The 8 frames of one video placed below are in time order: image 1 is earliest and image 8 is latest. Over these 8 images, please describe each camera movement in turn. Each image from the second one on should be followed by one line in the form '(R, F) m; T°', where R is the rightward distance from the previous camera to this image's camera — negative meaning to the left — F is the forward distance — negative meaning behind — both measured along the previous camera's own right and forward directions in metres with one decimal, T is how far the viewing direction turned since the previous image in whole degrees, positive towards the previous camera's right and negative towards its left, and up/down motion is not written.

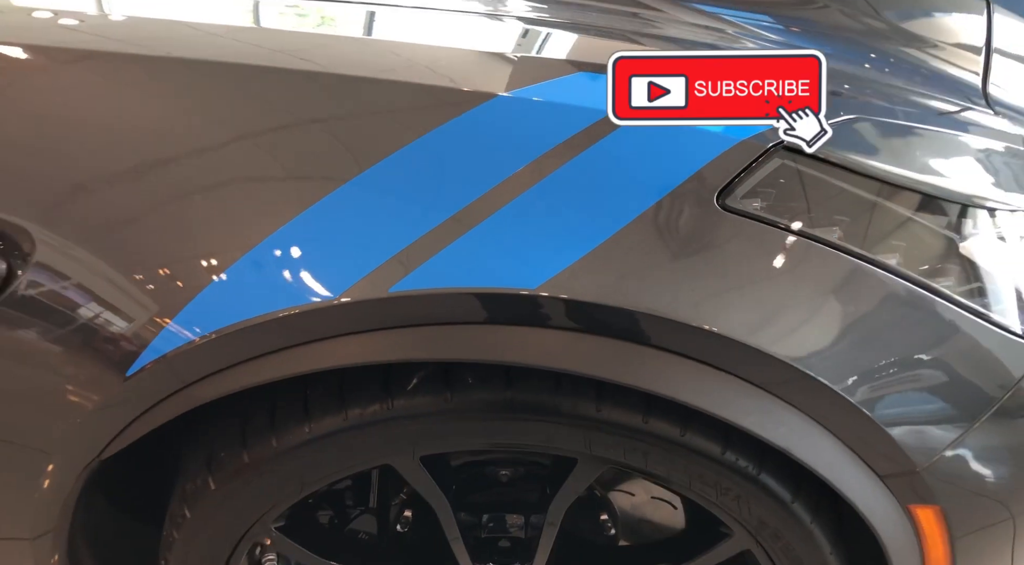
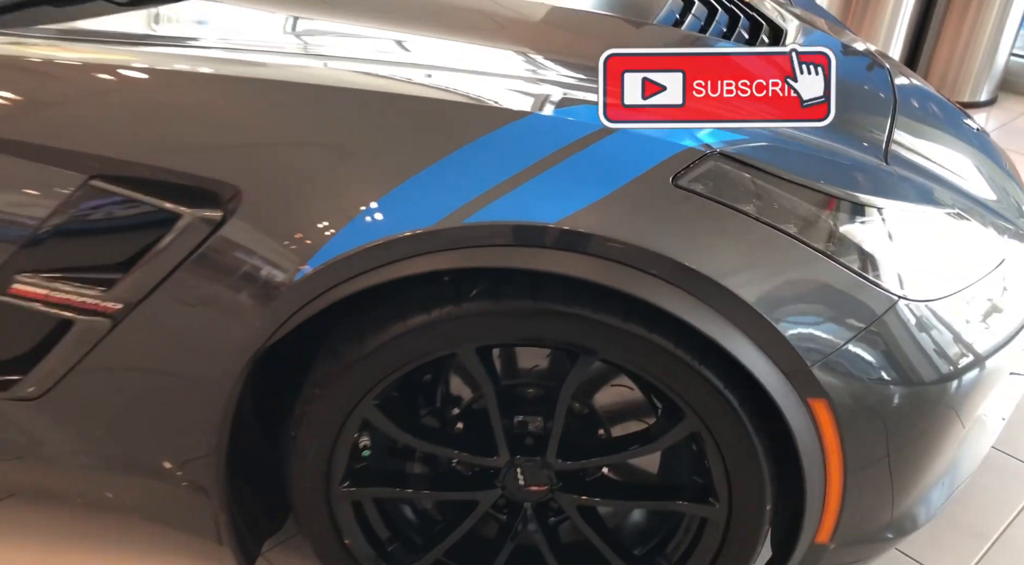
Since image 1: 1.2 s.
(+0.1, -0.3) m; -7°
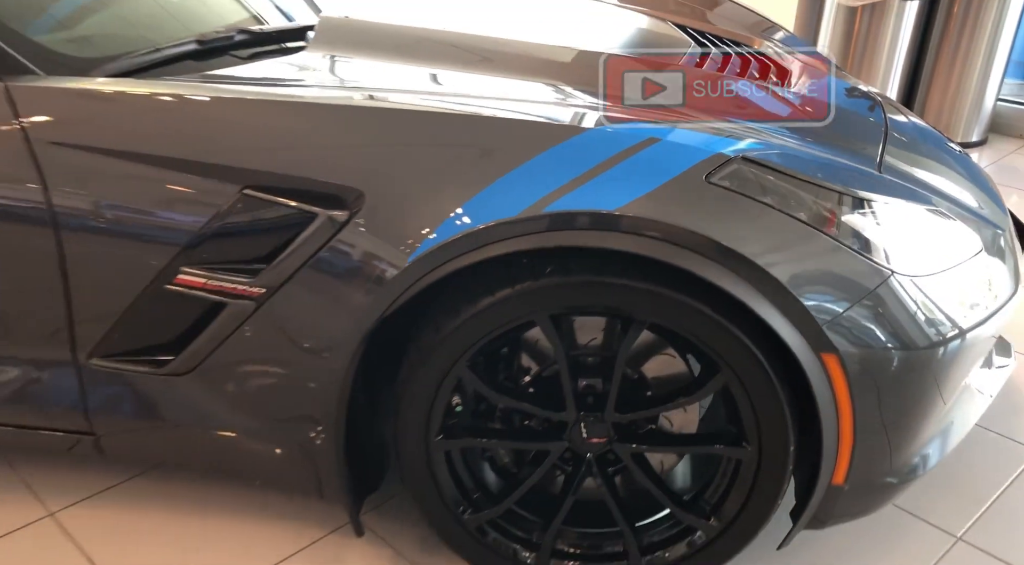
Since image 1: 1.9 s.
(-0.1, -0.2) m; -1°
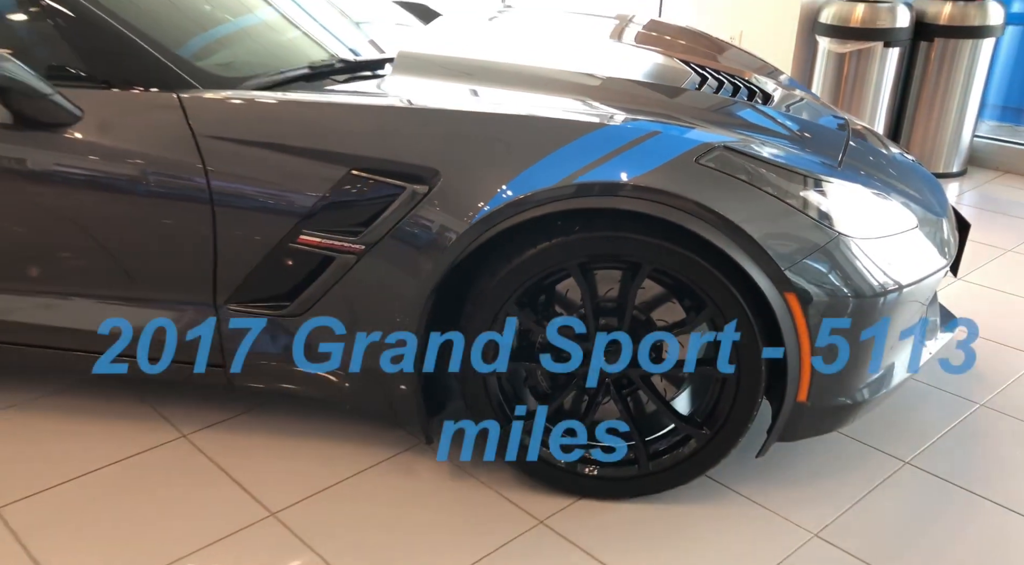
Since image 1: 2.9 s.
(0.0, -0.4) m; -1°
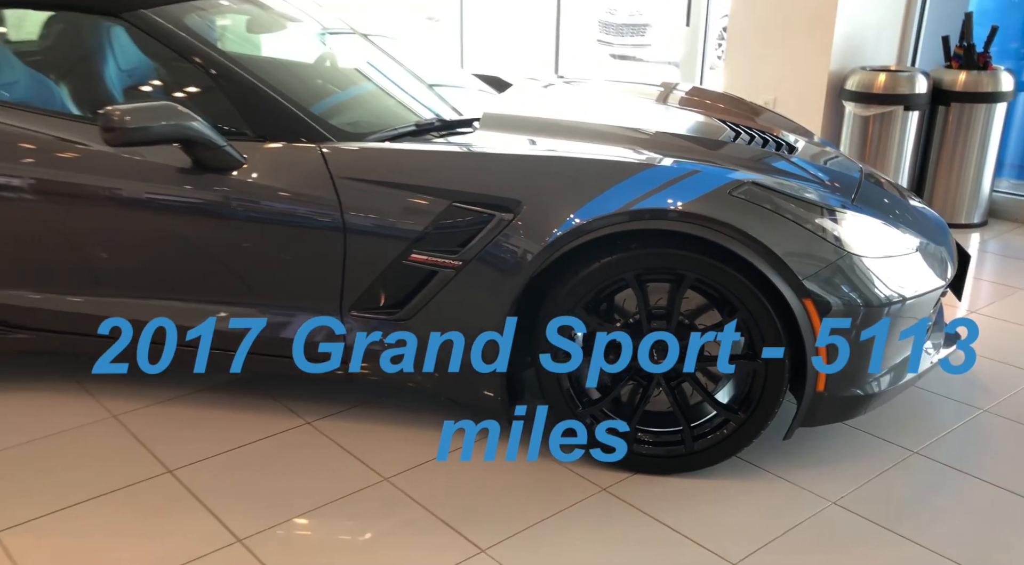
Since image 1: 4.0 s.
(-0.1, -0.4) m; -3°
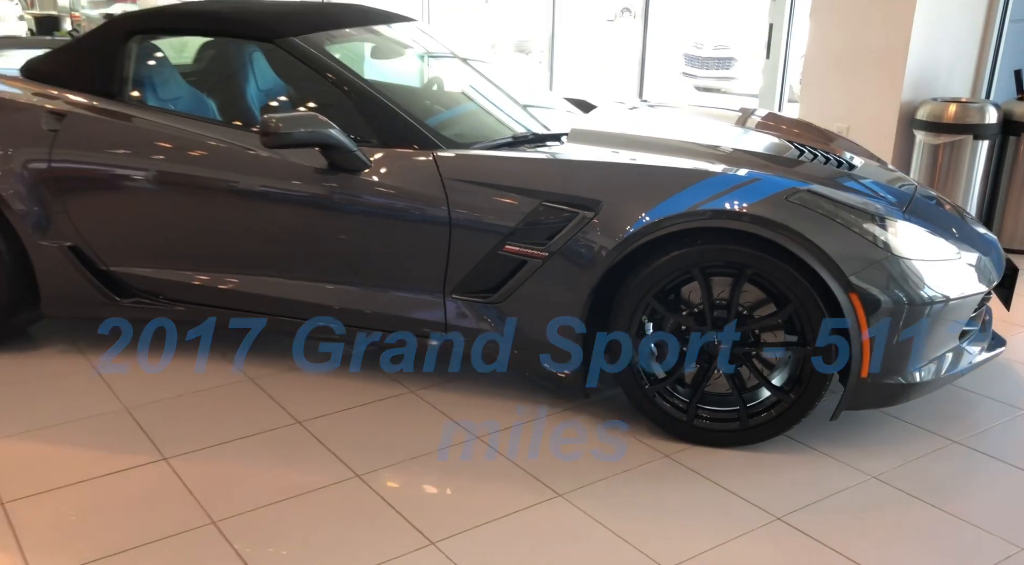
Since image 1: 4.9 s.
(0.0, -0.3) m; -5°
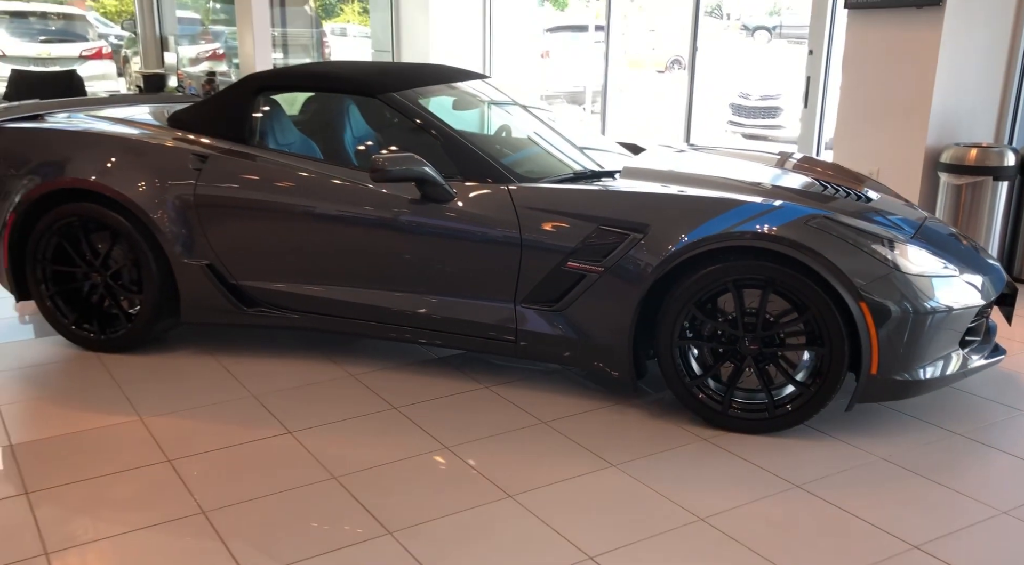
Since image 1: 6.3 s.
(0.0, -0.5) m; -3°
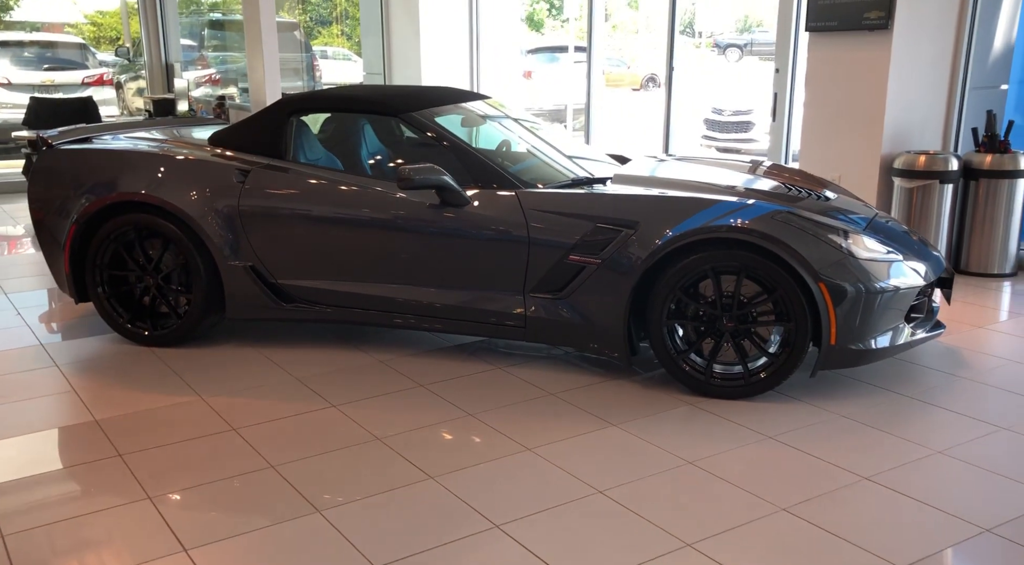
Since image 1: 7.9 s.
(-0.1, -0.4) m; +1°
